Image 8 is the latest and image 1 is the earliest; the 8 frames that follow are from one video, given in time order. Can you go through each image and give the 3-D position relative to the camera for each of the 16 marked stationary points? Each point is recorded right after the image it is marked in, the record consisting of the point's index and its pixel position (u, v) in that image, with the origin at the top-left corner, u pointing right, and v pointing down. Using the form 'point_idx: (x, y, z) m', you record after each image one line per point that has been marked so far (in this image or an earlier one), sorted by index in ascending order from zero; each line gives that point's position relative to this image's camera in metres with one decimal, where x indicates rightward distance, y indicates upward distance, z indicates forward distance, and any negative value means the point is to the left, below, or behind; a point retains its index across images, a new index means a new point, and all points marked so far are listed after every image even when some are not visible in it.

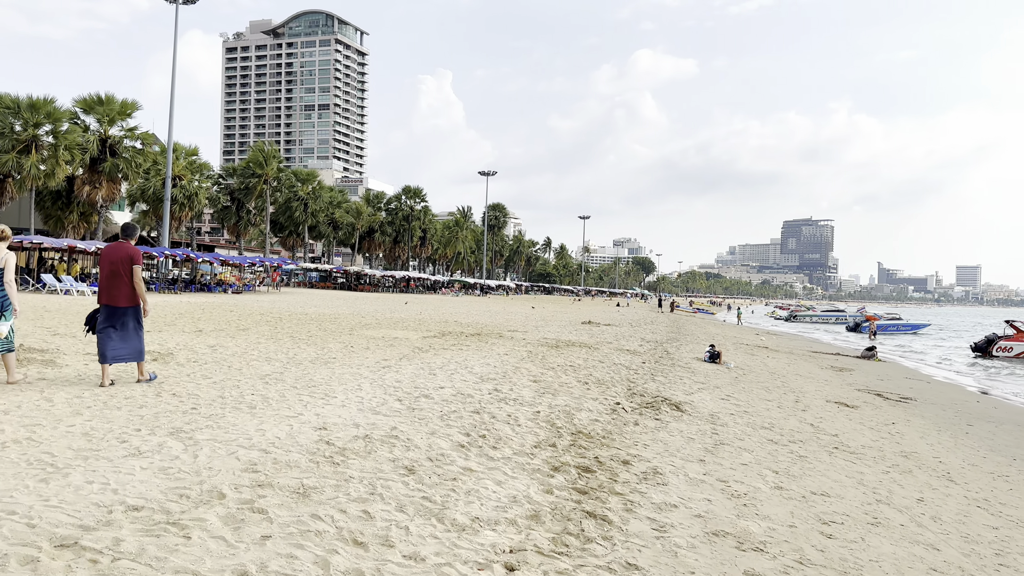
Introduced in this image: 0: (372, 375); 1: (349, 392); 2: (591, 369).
0: (-1.2, -0.7, +6.9) m
1: (-1.2, -0.7, +5.8) m
2: (+0.9, -0.9, +9.0) m
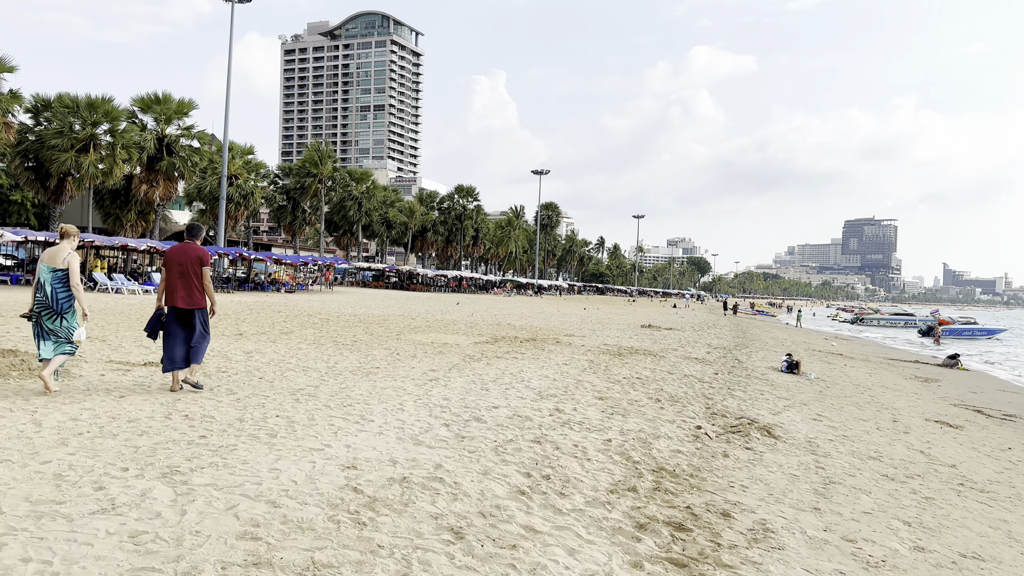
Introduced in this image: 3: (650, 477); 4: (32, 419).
0: (-0.7, -0.8, +6.1) m
1: (-0.7, -0.8, +5.0) m
2: (+1.5, -0.9, +8.0) m
3: (+0.7, -1.0, +4.2) m
4: (-2.4, -0.7, +4.1) m
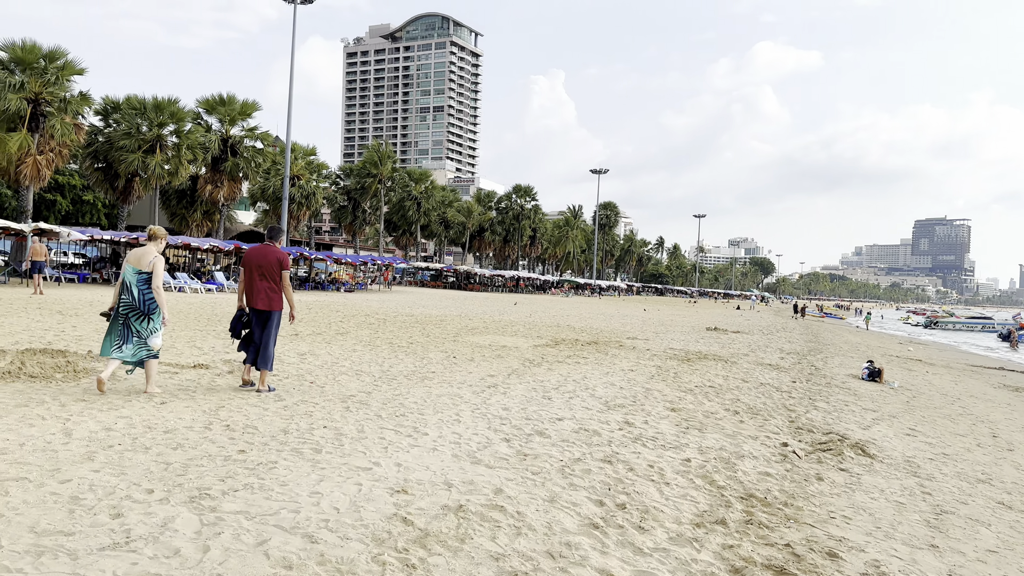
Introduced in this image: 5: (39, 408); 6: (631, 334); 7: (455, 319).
0: (-0.2, -0.8, +5.7) m
1: (-0.4, -0.8, +4.6) m
2: (+2.1, -1.0, +7.5) m
3: (+1.0, -1.0, +3.7) m
4: (-2.1, -0.7, +3.9) m
5: (-2.5, -0.6, +4.3) m
6: (+2.1, -0.8, +14.4) m
7: (-1.1, -0.6, +15.9) m
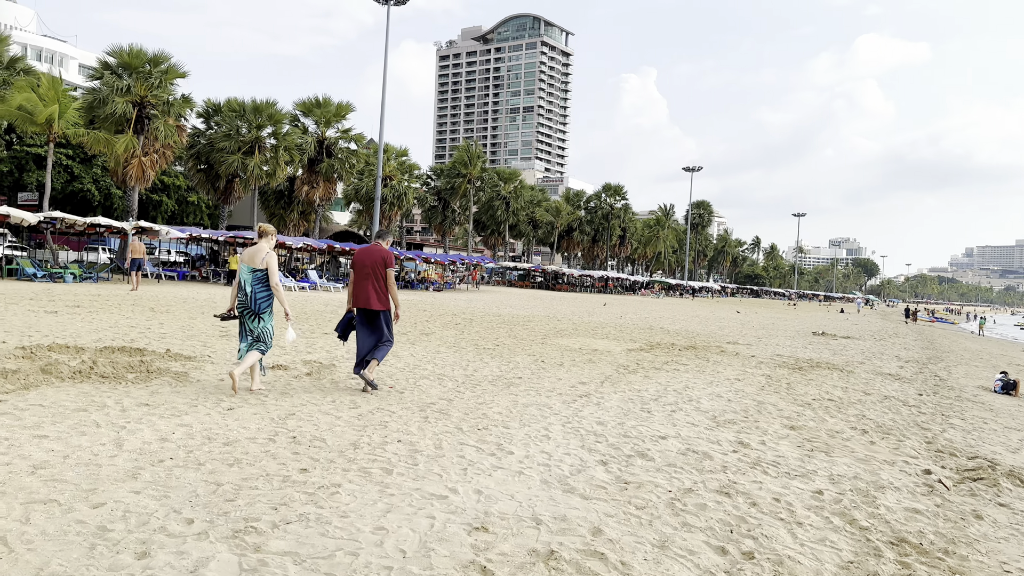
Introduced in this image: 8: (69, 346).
0: (+0.4, -0.8, +5.1) m
1: (+0.1, -0.8, +4.0) m
2: (+2.8, -1.0, +6.6) m
3: (+1.4, -1.0, +3.0) m
4: (-1.7, -0.7, +3.5) m
5: (-2.0, -0.6, +4.0) m
6: (+3.6, -0.9, +13.5) m
7: (+0.6, -0.6, +15.3) m
8: (-3.5, -0.5, +6.4) m
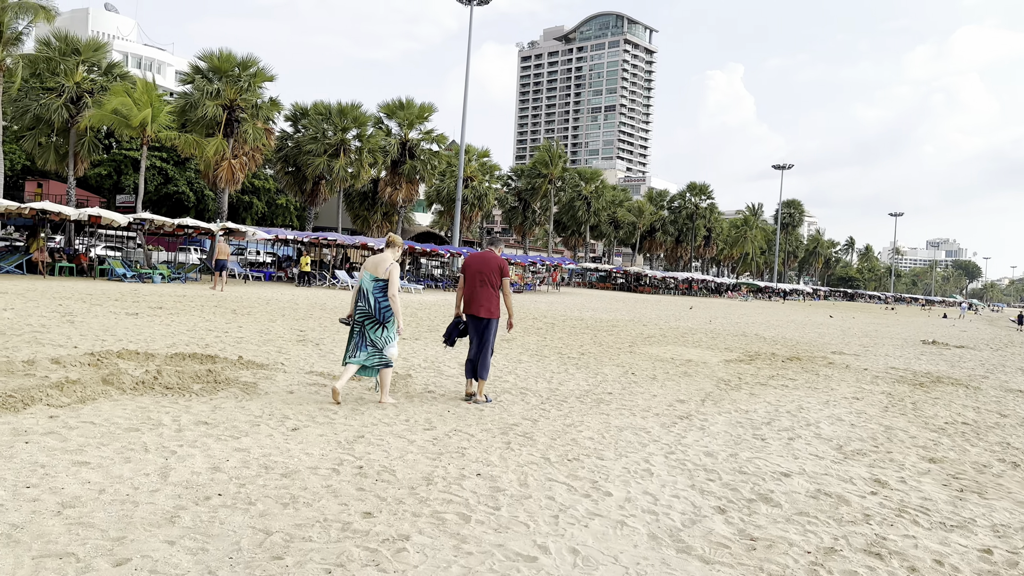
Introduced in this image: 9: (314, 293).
0: (+0.9, -0.8, +4.5) m
1: (+0.5, -0.8, +3.5) m
2: (+3.5, -1.0, +5.8) m
3: (+1.7, -1.0, +2.3) m
4: (-1.3, -0.7, +3.1) m
5: (-1.6, -0.7, +3.7) m
6: (+4.9, -0.9, +12.5) m
7: (+2.1, -0.7, +14.7) m
8: (-2.8, -0.5, +6.2) m
9: (-4.2, -0.1, +17.3) m
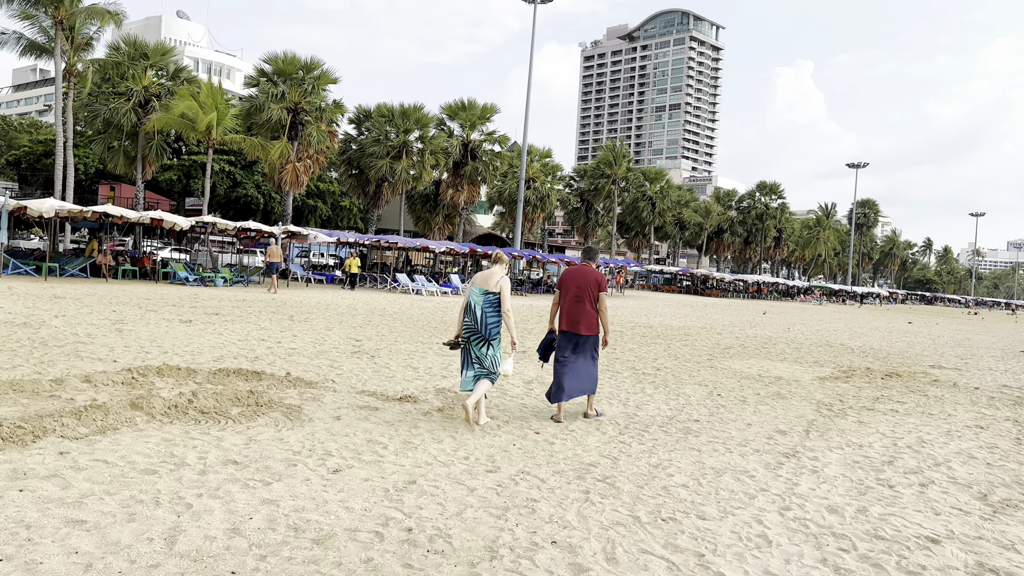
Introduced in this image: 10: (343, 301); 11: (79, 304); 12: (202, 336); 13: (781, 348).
0: (+1.2, -0.9, +3.8) m
1: (+0.8, -0.9, +2.8) m
2: (+3.9, -1.1, +4.9) m
3: (+1.9, -1.1, +1.5) m
4: (-1.1, -0.8, +2.6) m
5: (-1.3, -0.7, +3.1) m
6: (+5.9, -1.0, +11.5) m
7: (+3.2, -0.8, +13.8) m
8: (-2.3, -0.6, +5.7) m
9: (-2.9, -0.2, +16.9) m
10: (-3.1, -0.2, +15.0) m
11: (-5.4, -0.2, +10.2) m
12: (-3.0, -0.5, +8.0) m
13: (+3.9, -0.9, +11.9) m
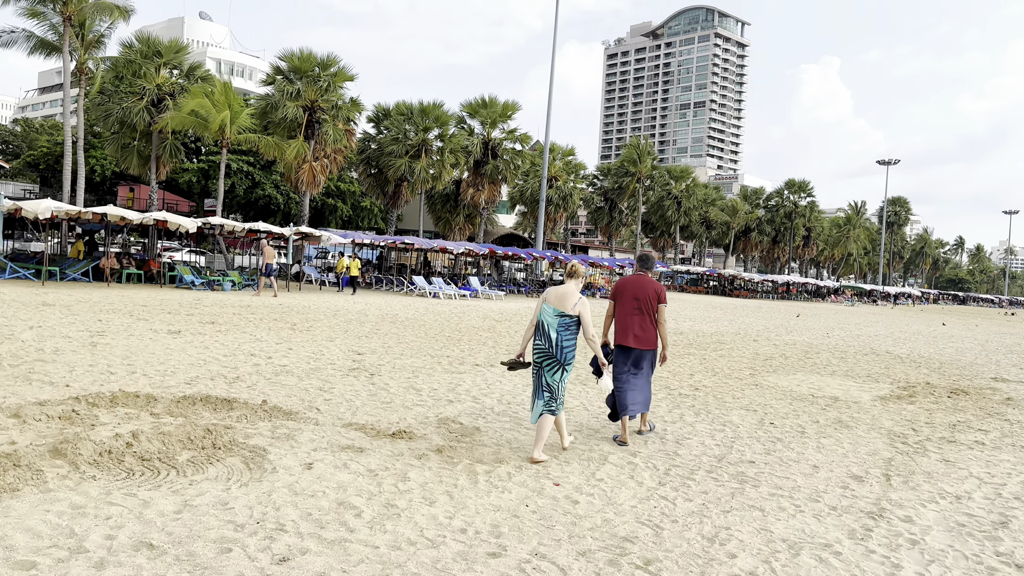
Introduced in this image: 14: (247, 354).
0: (+1.3, -1.0, +2.9) m
1: (+0.8, -1.0, +1.9) m
2: (+4.0, -1.2, +3.9) m
3: (+1.9, -1.2, +0.6) m
4: (-1.1, -0.8, +1.7) m
5: (-1.3, -0.8, +2.3) m
6: (+6.1, -1.1, +10.4) m
7: (+3.6, -0.8, +12.8) m
8: (-2.2, -0.6, +4.9) m
9: (-2.5, -0.3, +16.1) m
10: (-2.8, -0.3, +14.2) m
11: (-5.2, -0.3, +9.5) m
12: (-2.9, -0.6, +7.1) m
13: (+4.2, -0.9, +10.9) m
14: (-2.3, -0.6, +7.2) m
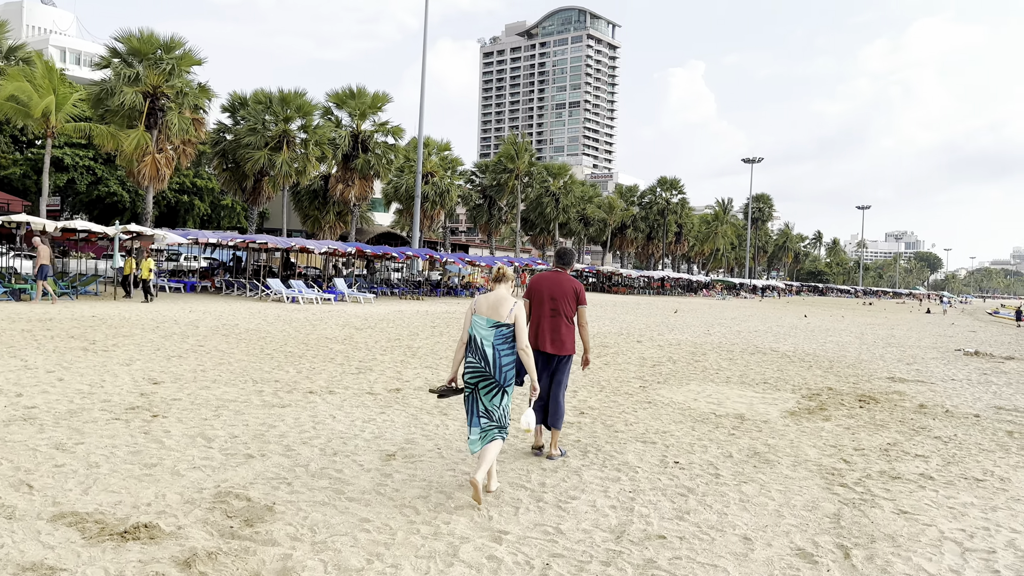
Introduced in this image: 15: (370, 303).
0: (+0.8, -1.0, +1.6) m
1: (+0.5, -1.0, +0.6) m
2: (+3.3, -1.2, +3.0) m
3: (+1.7, -1.2, -0.6) m
4: (-1.4, -0.9, +0.1) m
5: (-1.7, -0.9, +0.7) m
6: (+4.5, -1.0, +9.8) m
7: (+1.6, -0.8, +11.8) m
8: (-3.0, -0.7, +3.1) m
9: (-4.9, -0.4, +14.2) m
10: (-4.9, -0.4, +12.2) m
11: (-6.6, -0.4, +7.3) m
12: (-3.9, -0.7, +5.2) m
13: (+2.5, -0.9, +9.9) m
14: (-3.4, -0.7, +5.3) m
15: (-3.3, -0.4, +19.2) m
